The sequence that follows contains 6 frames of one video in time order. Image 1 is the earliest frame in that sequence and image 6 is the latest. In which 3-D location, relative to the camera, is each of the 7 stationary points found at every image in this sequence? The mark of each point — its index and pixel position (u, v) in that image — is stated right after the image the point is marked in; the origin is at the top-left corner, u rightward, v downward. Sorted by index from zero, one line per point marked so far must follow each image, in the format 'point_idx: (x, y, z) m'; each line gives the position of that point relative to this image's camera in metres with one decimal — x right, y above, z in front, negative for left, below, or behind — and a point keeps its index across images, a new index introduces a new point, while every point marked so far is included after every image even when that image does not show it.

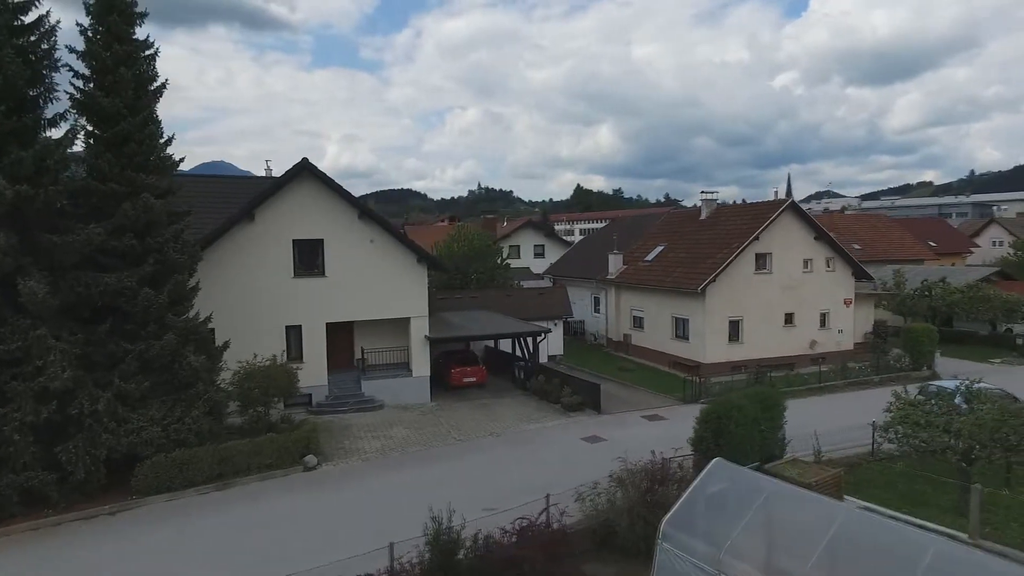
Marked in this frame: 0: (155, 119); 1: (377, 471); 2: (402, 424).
0: (-8.7, +4.1, +14.9) m
1: (-3.6, -4.8, +16.2) m
2: (-3.6, -4.4, +19.8) m
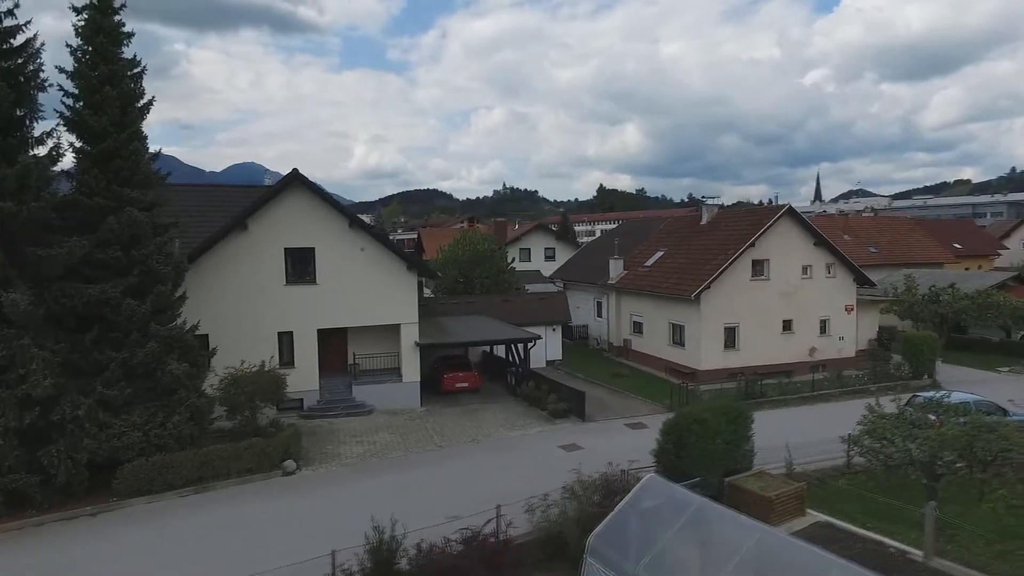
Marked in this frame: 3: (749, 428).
0: (-9.4, +3.9, +15.5) m
1: (-4.3, -5.1, +16.6) m
2: (-4.1, -4.7, +20.2) m
3: (+5.5, -3.2, +14.2) m
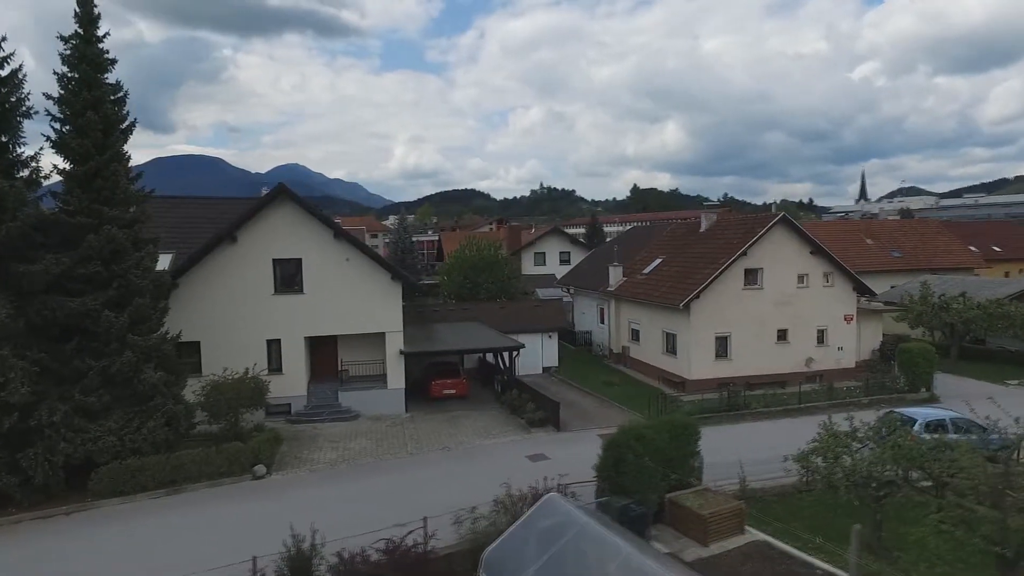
0: (-10.5, +3.6, +16.5) m
1: (-5.3, -5.4, +17.3) m
2: (-5.0, -5.1, +20.8) m
3: (+4.3, -3.6, +14.3) m
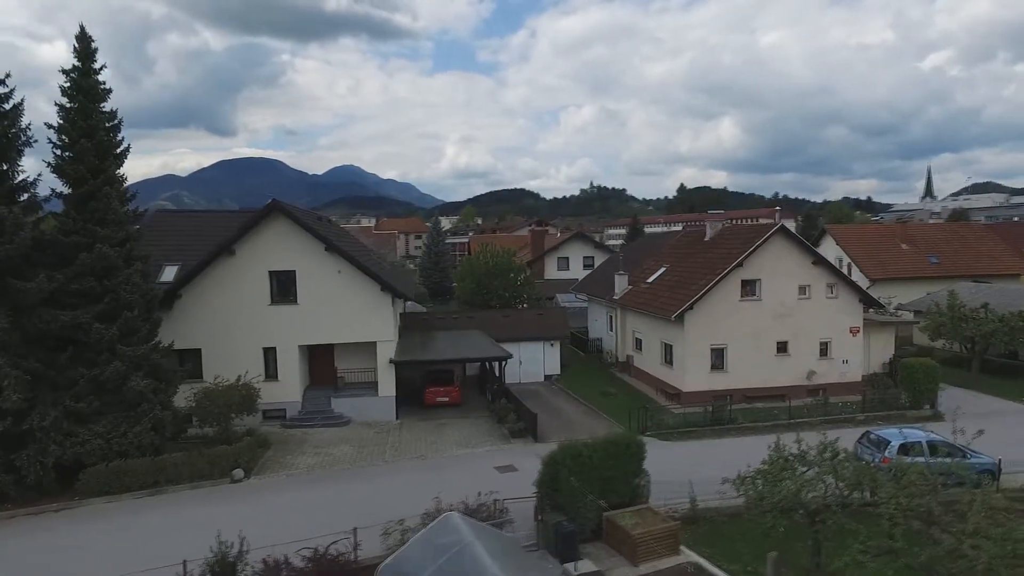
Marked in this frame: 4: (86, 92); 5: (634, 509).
0: (-11.5, +3.2, +17.7) m
1: (-6.3, -5.9, +18.2) m
2: (-5.7, -5.5, +21.7) m
3: (+3.0, -4.1, +14.4) m
4: (-12.2, +5.6, +17.5) m
5: (+2.8, -5.0, +13.9) m
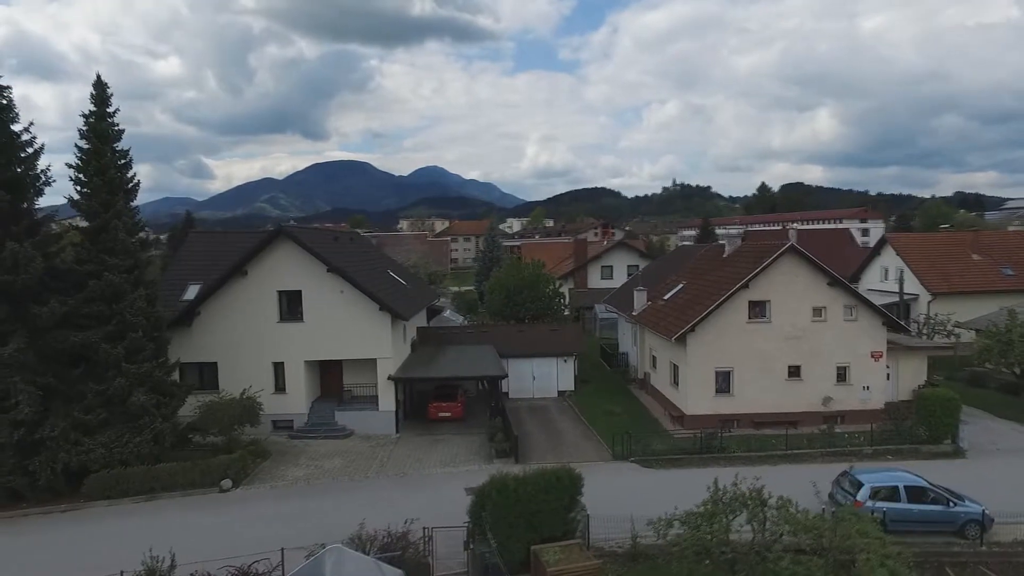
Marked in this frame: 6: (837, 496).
0: (-12.5, +2.4, +19.6) m
1: (-7.4, -6.6, +19.4) m
2: (-6.3, -6.3, +22.8) m
3: (+1.5, -4.9, +14.5) m
4: (-13.1, +4.9, +19.5) m
5: (+1.2, -5.8, +14.0) m
6: (+9.0, -5.8, +16.9) m
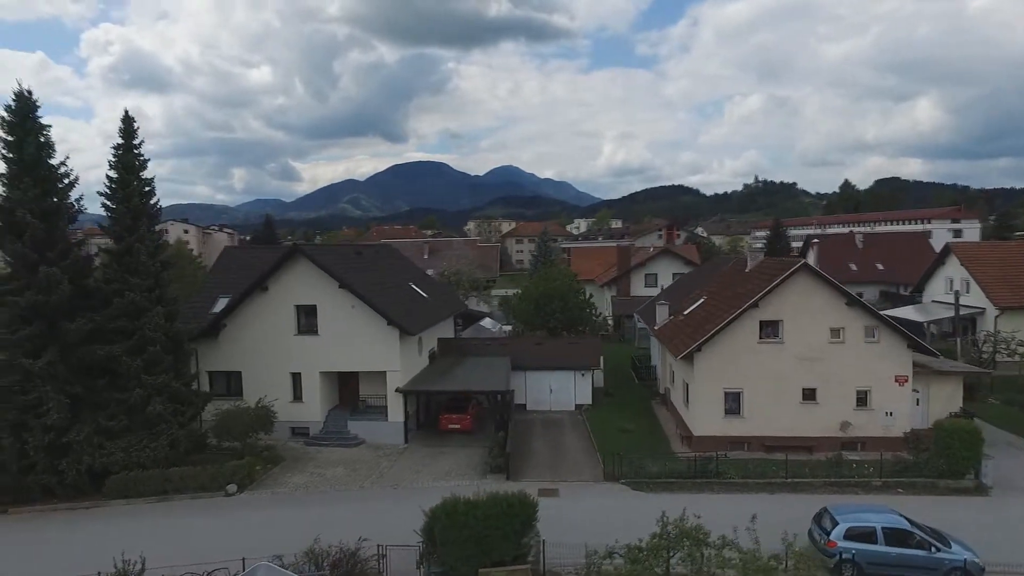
0: (-12.9, +1.8, +21.5) m
1: (-7.9, -7.3, +20.7) m
2: (-6.4, -6.9, +23.9) m
3: (+0.3, -5.6, +14.8) m
4: (-13.5, +4.3, +21.5) m
5: (-0.1, -6.6, +14.4) m
6: (+8.0, -6.5, +16.3) m
